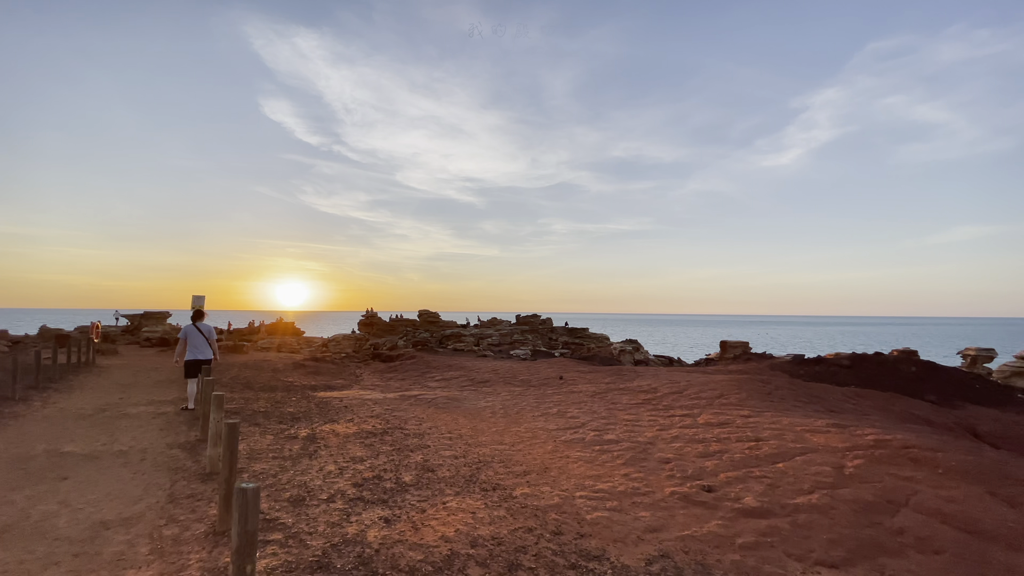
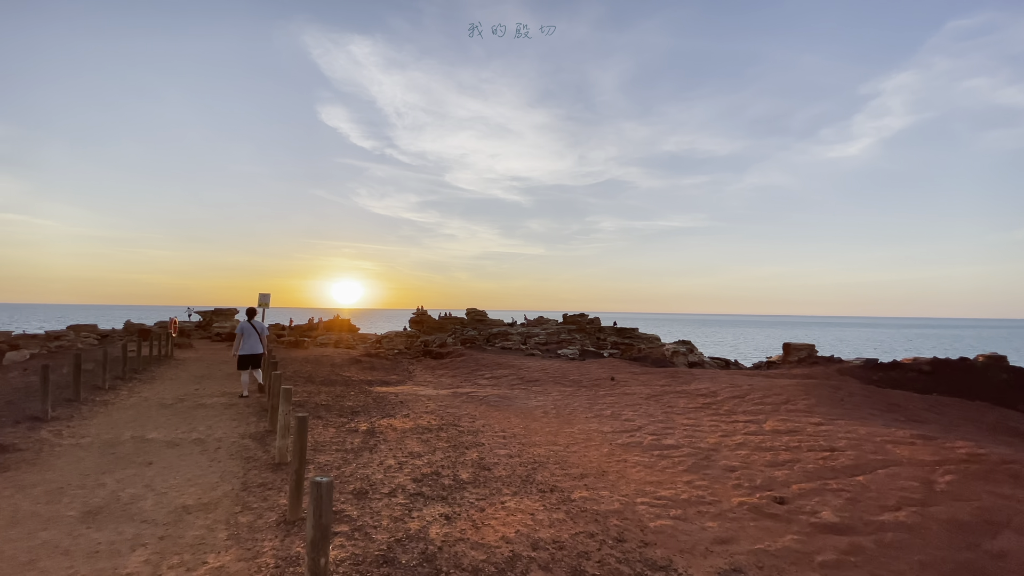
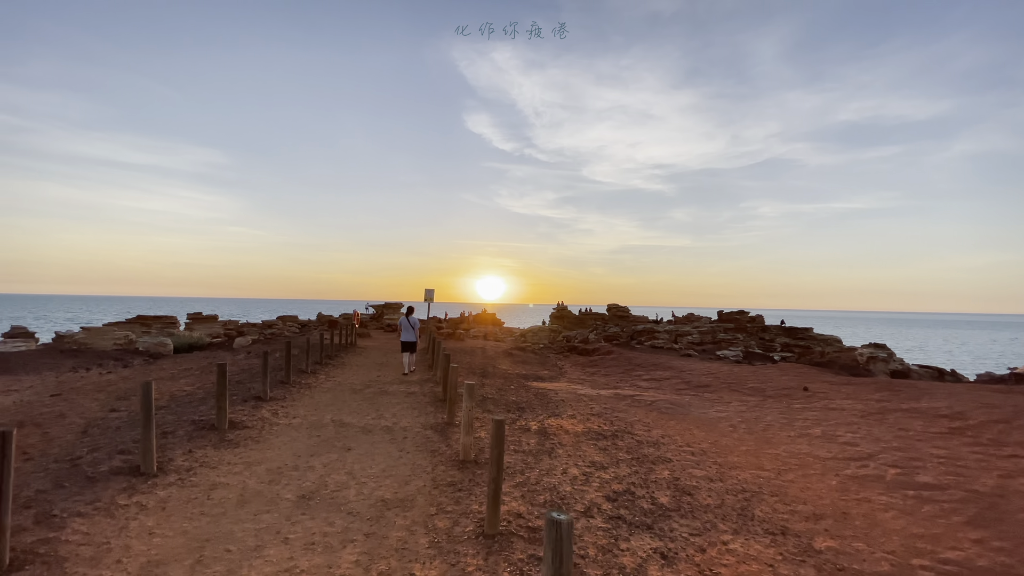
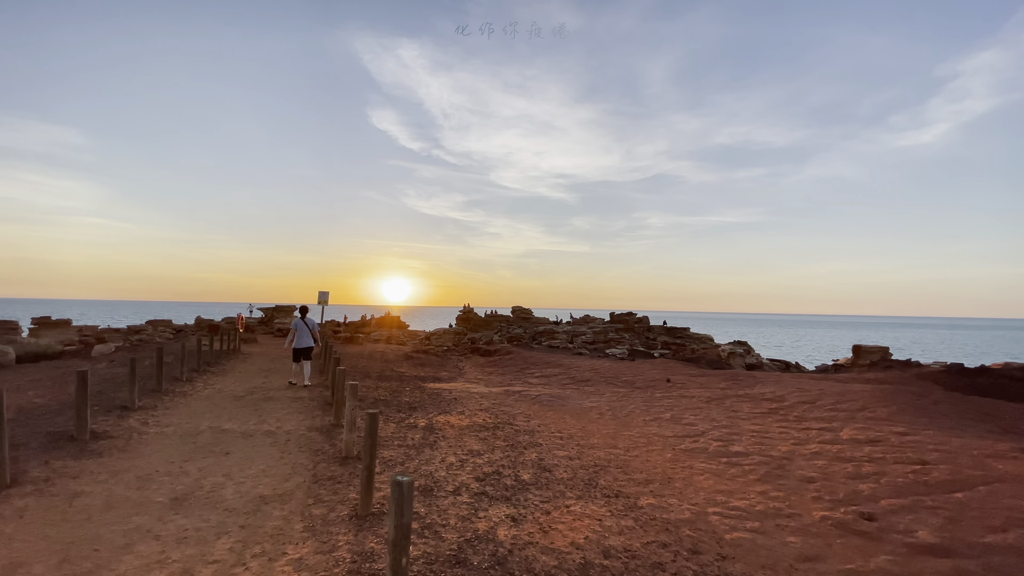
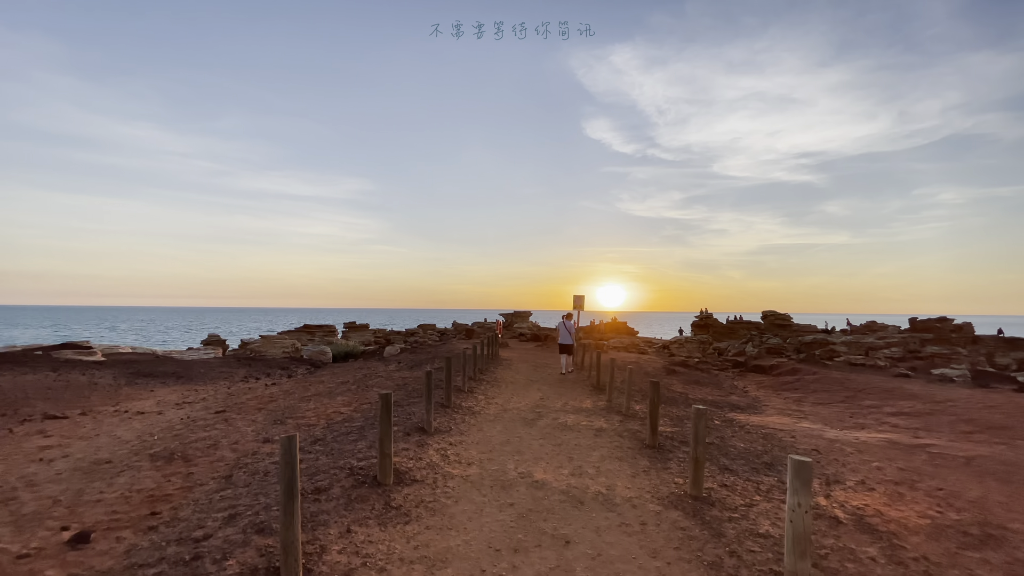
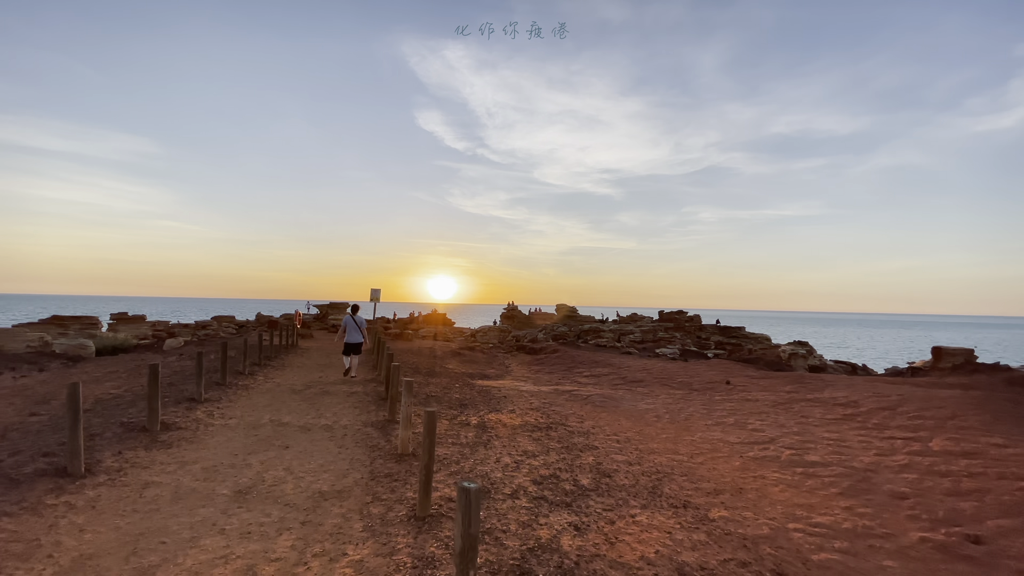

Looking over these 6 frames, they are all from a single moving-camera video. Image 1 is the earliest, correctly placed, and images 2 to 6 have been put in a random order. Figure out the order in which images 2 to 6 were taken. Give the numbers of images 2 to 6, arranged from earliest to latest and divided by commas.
2, 4, 6, 3, 5
